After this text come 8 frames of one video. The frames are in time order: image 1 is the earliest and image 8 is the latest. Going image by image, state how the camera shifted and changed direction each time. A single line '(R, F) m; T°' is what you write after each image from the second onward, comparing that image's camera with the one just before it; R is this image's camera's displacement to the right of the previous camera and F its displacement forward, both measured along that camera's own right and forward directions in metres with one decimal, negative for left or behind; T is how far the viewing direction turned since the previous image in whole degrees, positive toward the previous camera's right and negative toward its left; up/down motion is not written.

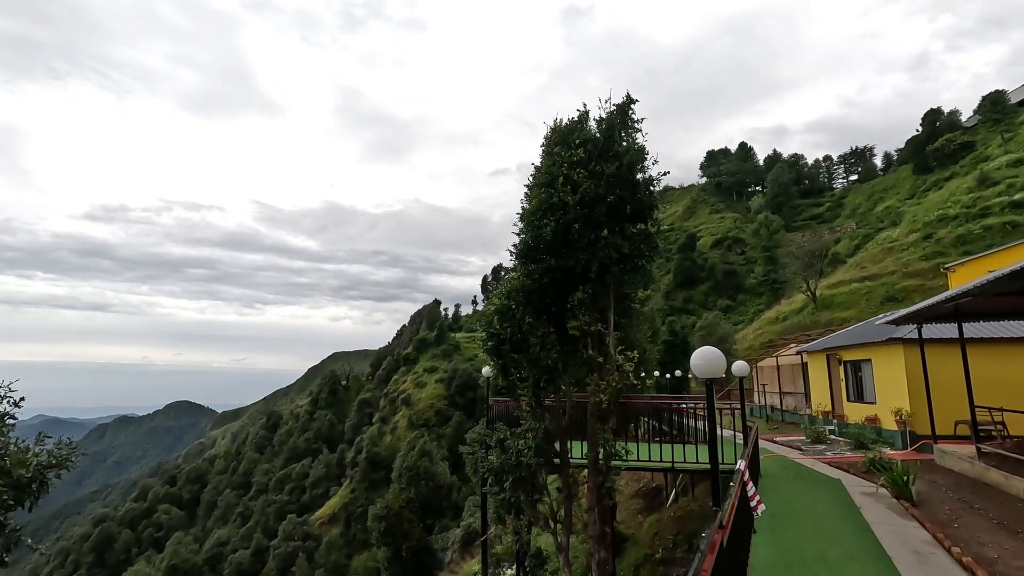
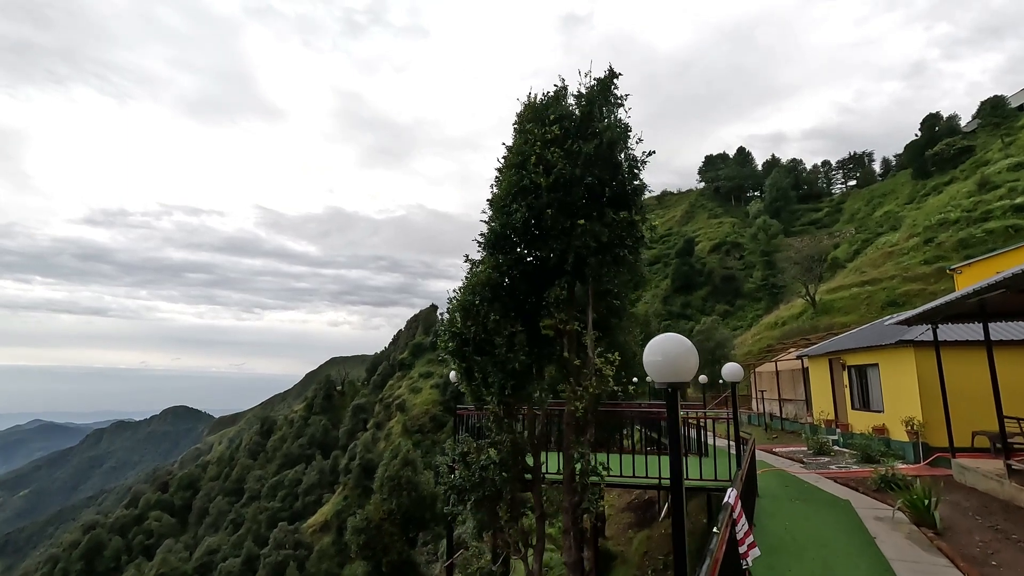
(+0.4, +0.8) m; 0°
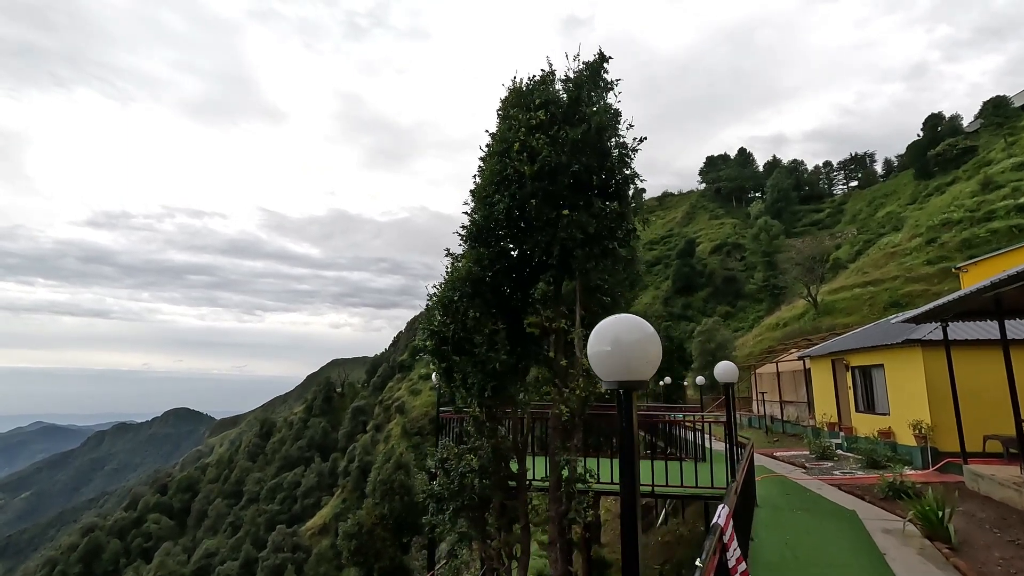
(+0.2, +0.4) m; 0°
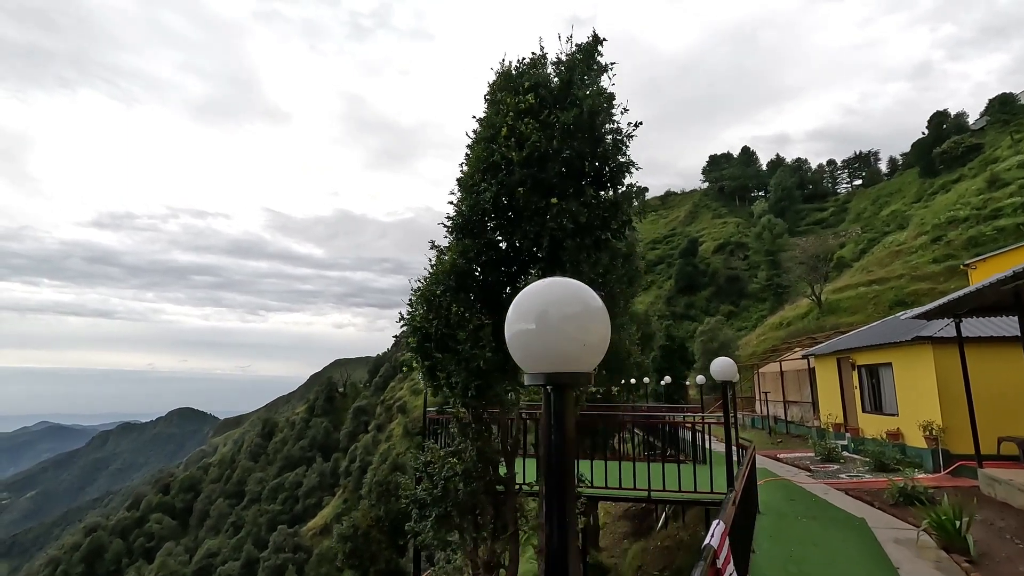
(+0.2, +0.3) m; 0°
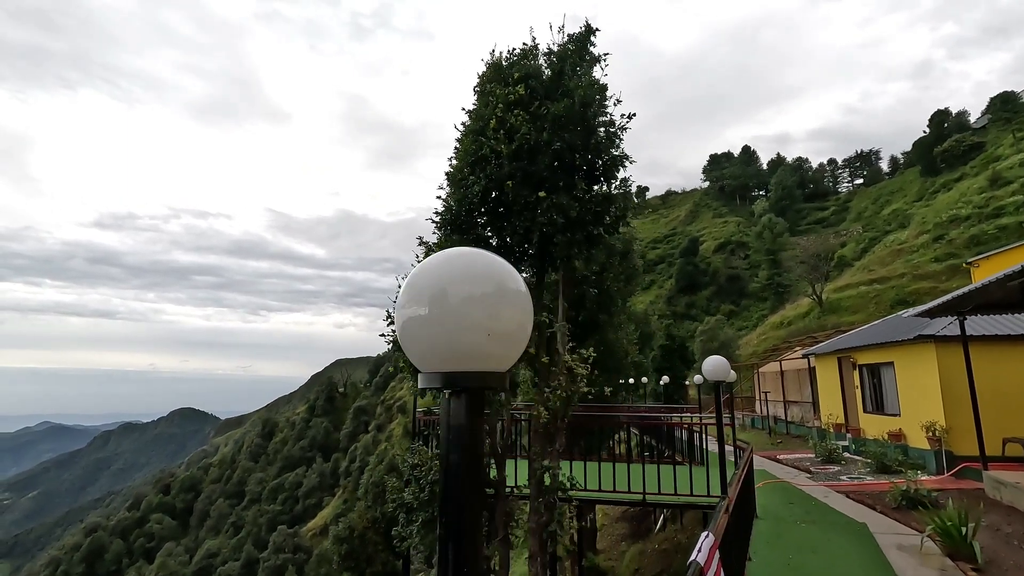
(+0.1, +0.2) m; 0°
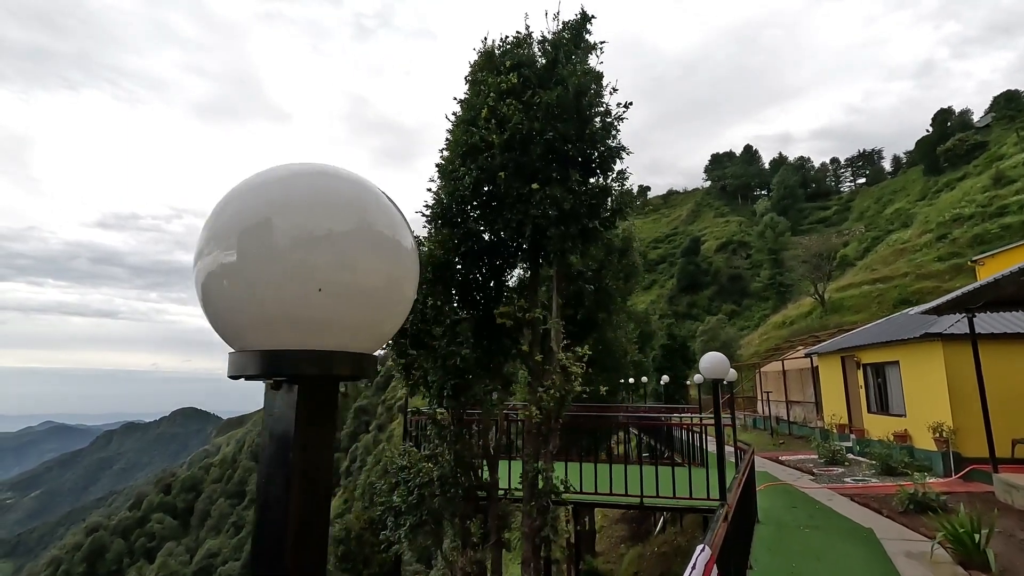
(+0.1, +0.2) m; 0°
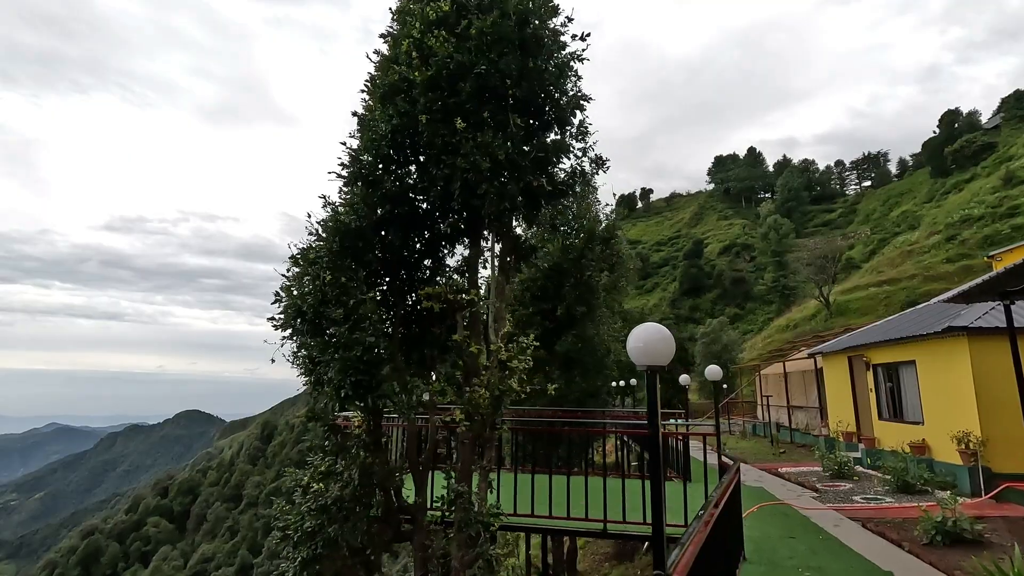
(+0.6, +1.0) m; 0°
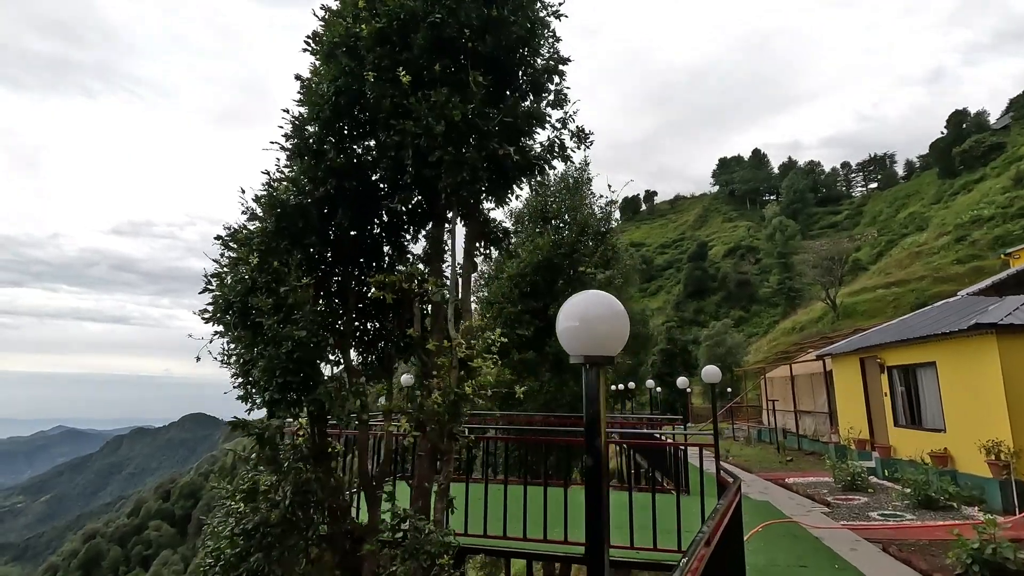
(+0.3, +0.6) m; 0°
